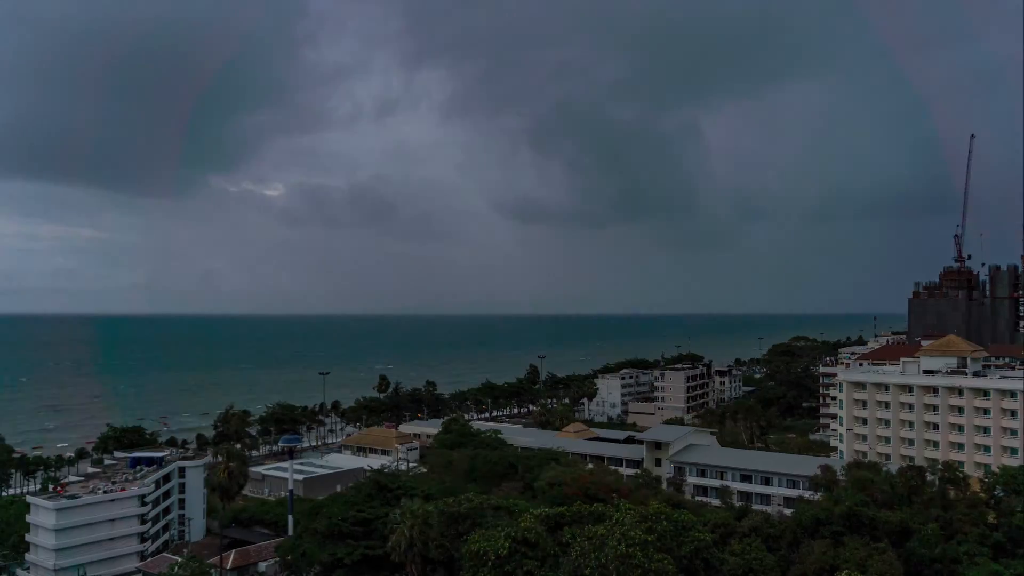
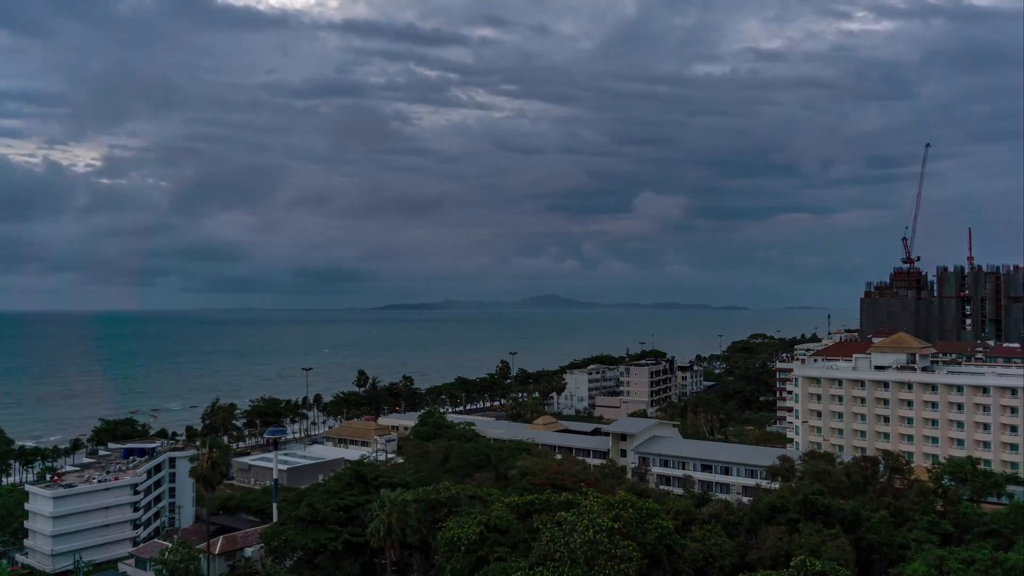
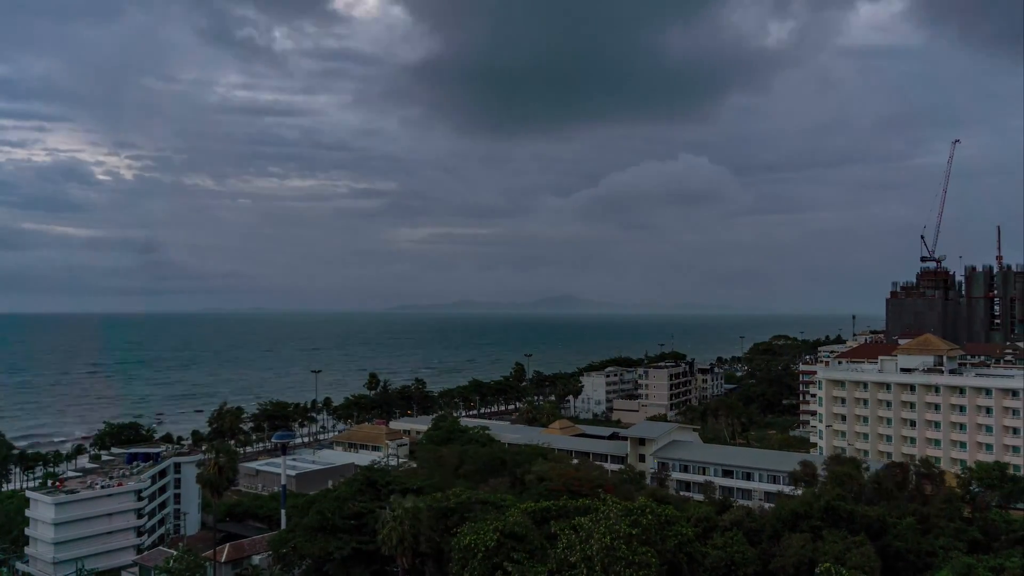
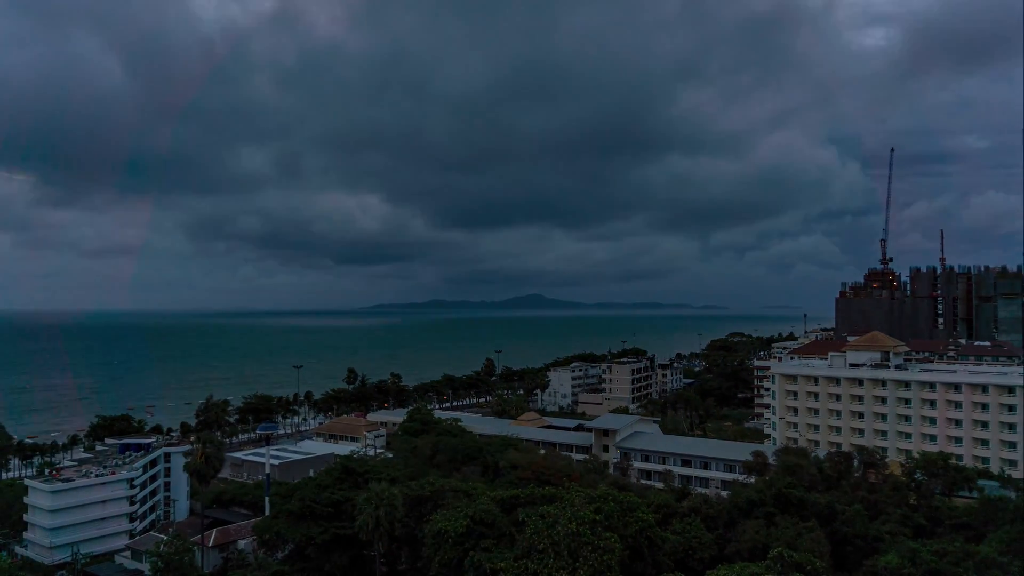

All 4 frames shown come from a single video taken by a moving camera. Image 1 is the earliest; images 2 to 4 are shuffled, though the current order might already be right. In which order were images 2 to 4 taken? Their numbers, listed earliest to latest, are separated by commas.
3, 2, 4
